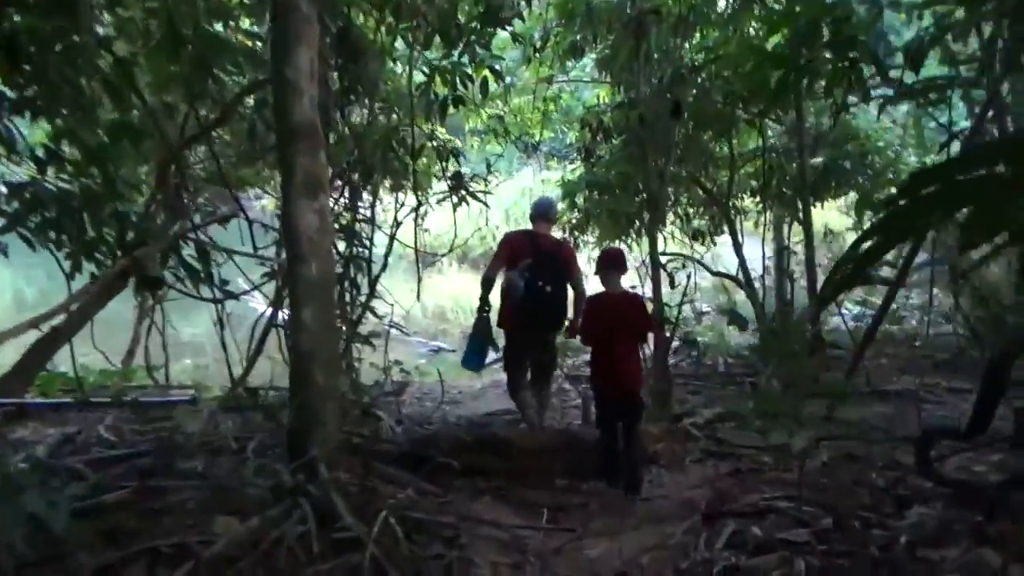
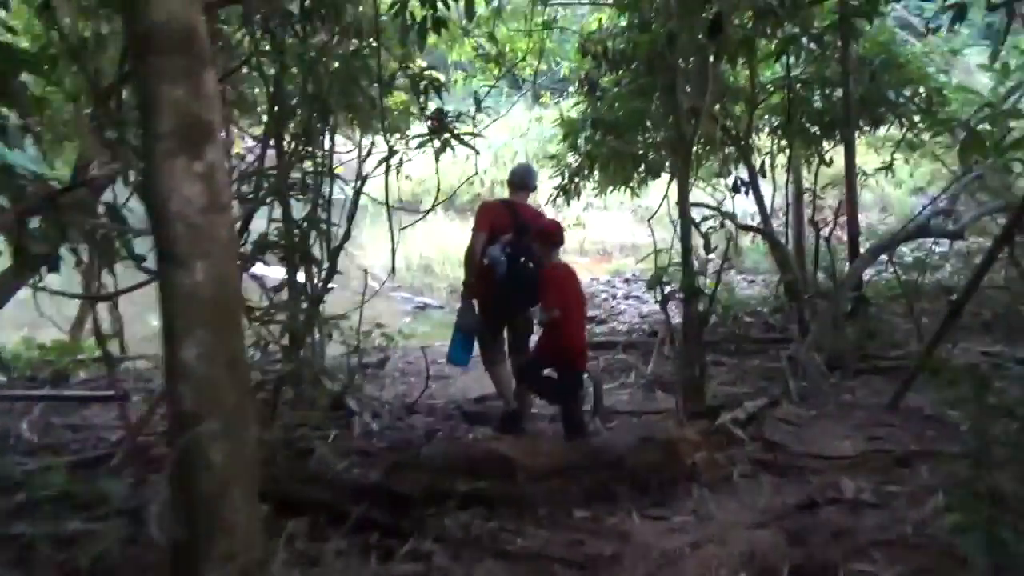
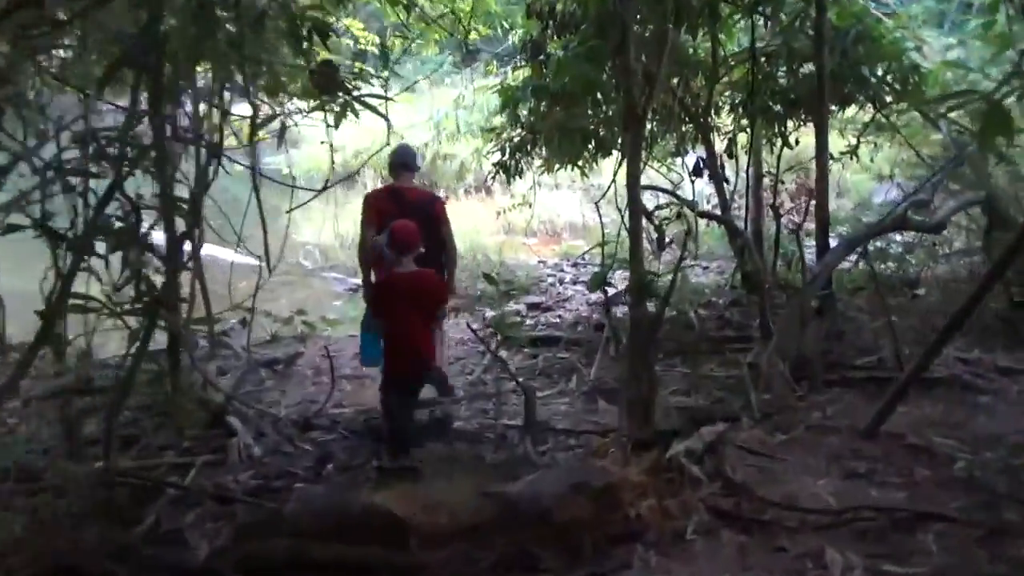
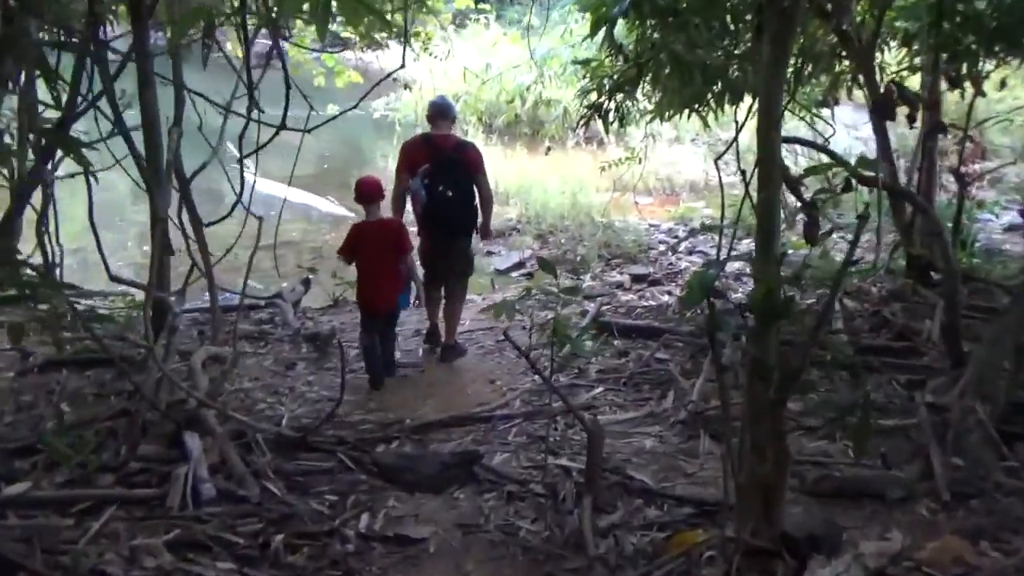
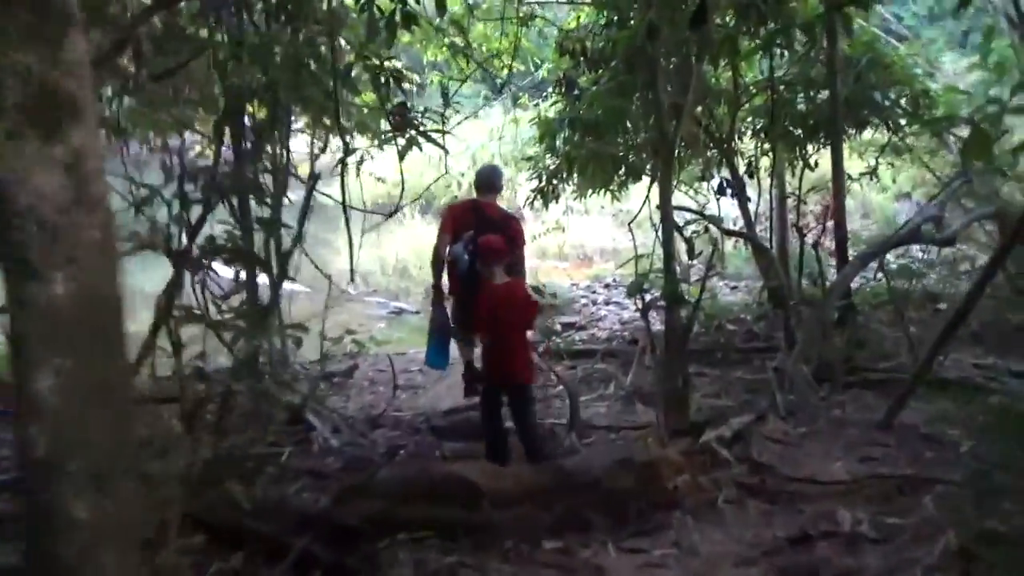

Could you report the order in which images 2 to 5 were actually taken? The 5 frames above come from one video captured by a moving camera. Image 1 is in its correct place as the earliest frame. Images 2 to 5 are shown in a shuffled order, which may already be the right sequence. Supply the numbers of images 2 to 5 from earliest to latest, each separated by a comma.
2, 5, 3, 4
